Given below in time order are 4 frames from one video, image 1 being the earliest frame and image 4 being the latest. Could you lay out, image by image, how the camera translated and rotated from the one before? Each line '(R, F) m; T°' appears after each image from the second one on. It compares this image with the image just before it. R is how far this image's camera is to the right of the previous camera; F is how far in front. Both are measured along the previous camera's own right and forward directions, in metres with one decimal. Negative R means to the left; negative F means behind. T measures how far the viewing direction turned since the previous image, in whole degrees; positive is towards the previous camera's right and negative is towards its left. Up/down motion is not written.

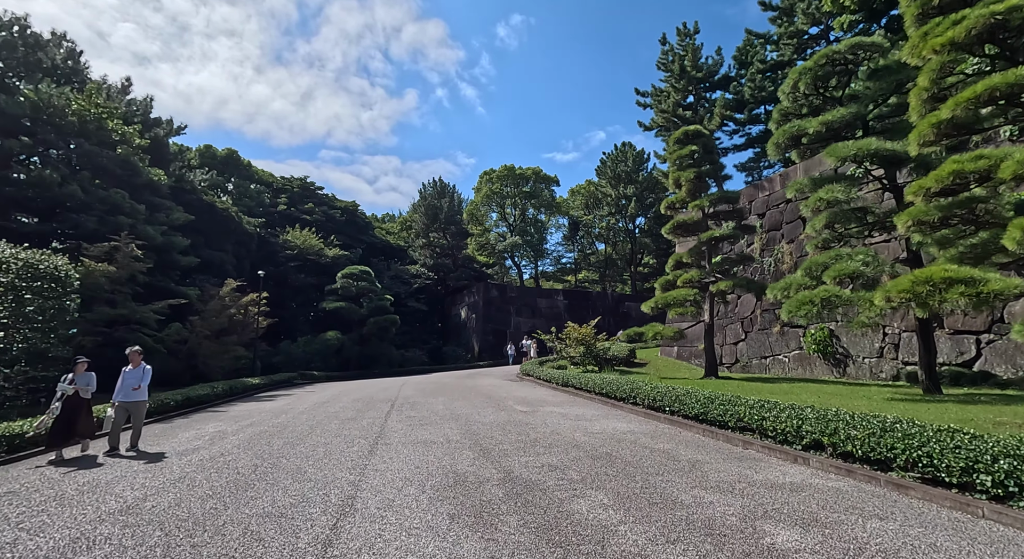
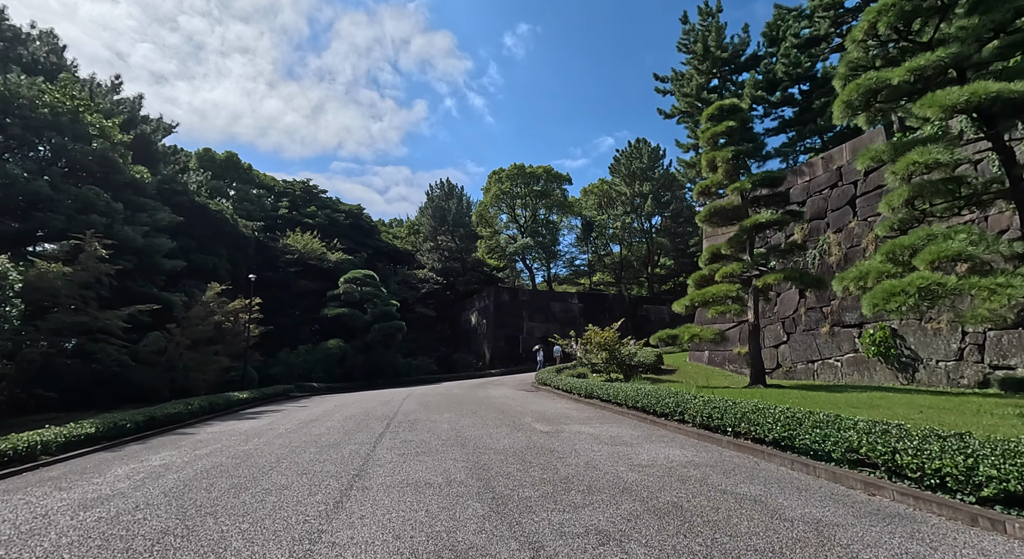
(-0.1, +1.6) m; -1°
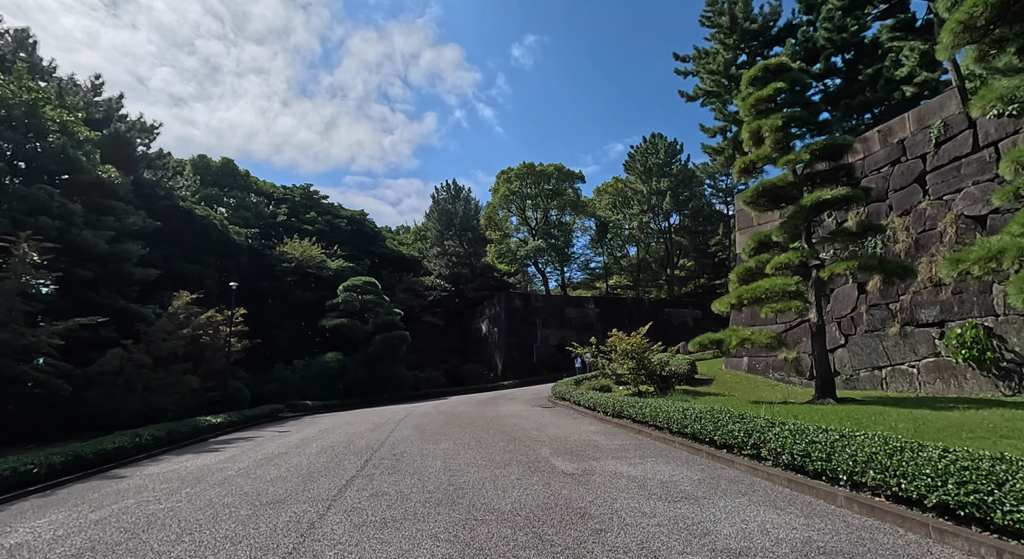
(+0.1, +2.0) m; -1°
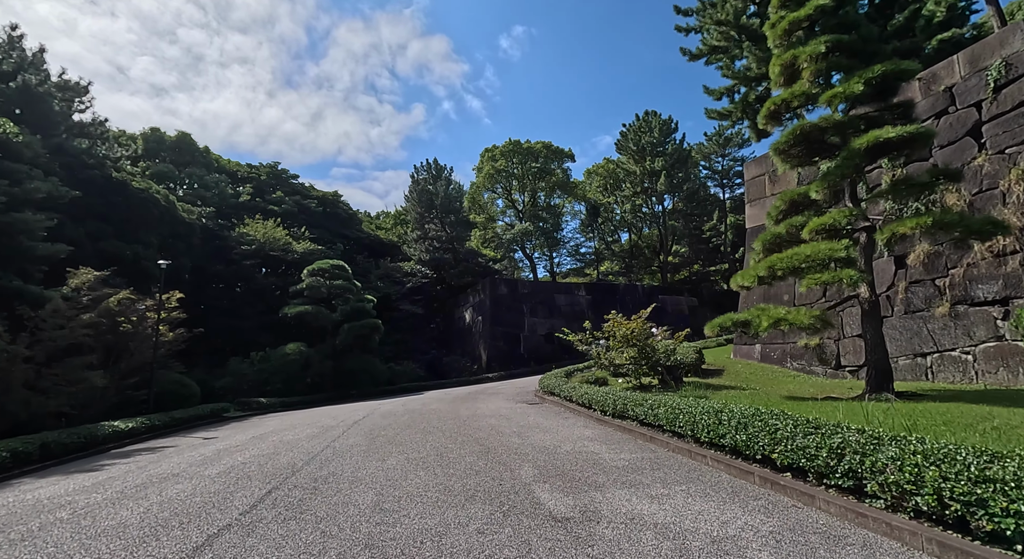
(+0.2, +2.1) m; +1°
